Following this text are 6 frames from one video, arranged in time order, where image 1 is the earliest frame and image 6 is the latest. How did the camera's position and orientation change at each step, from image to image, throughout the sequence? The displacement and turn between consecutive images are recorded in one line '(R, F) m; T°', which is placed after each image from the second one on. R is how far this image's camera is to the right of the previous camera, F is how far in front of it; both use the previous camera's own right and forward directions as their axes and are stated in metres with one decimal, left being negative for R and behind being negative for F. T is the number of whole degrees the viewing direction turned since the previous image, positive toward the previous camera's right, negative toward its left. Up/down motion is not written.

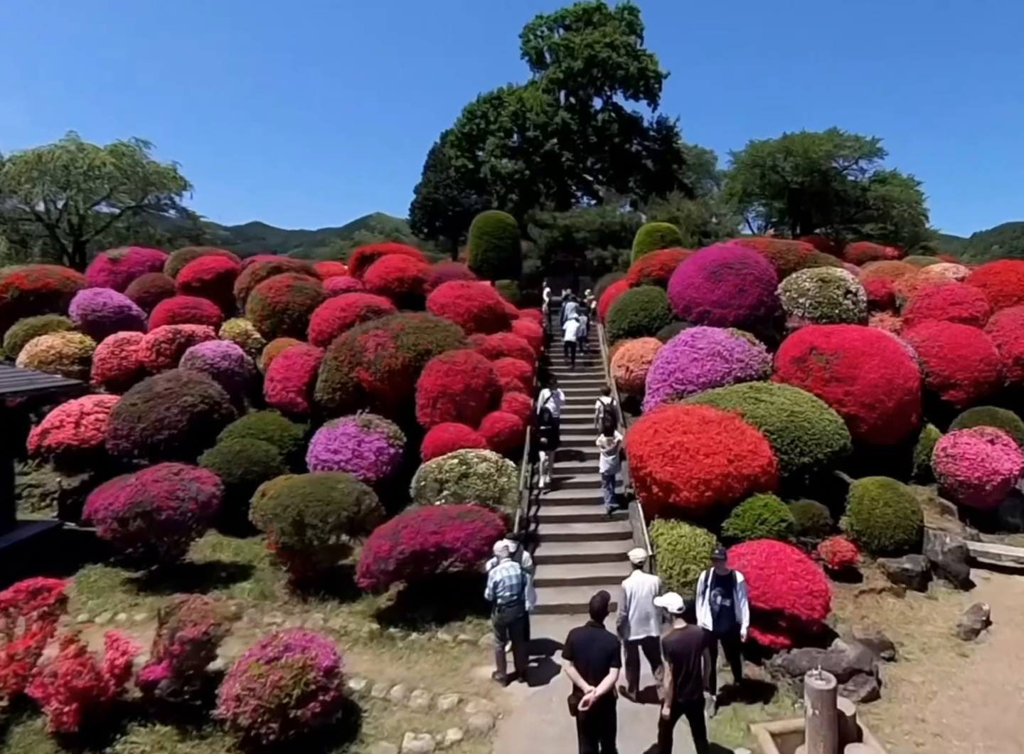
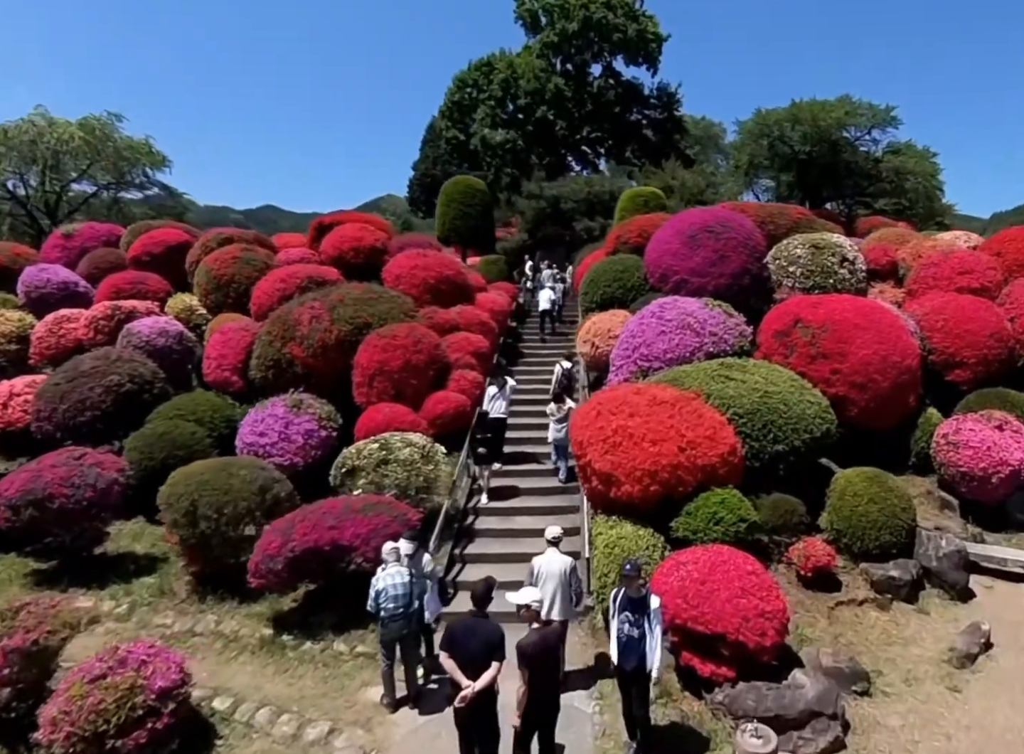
(+1.0, +1.3) m; -1°
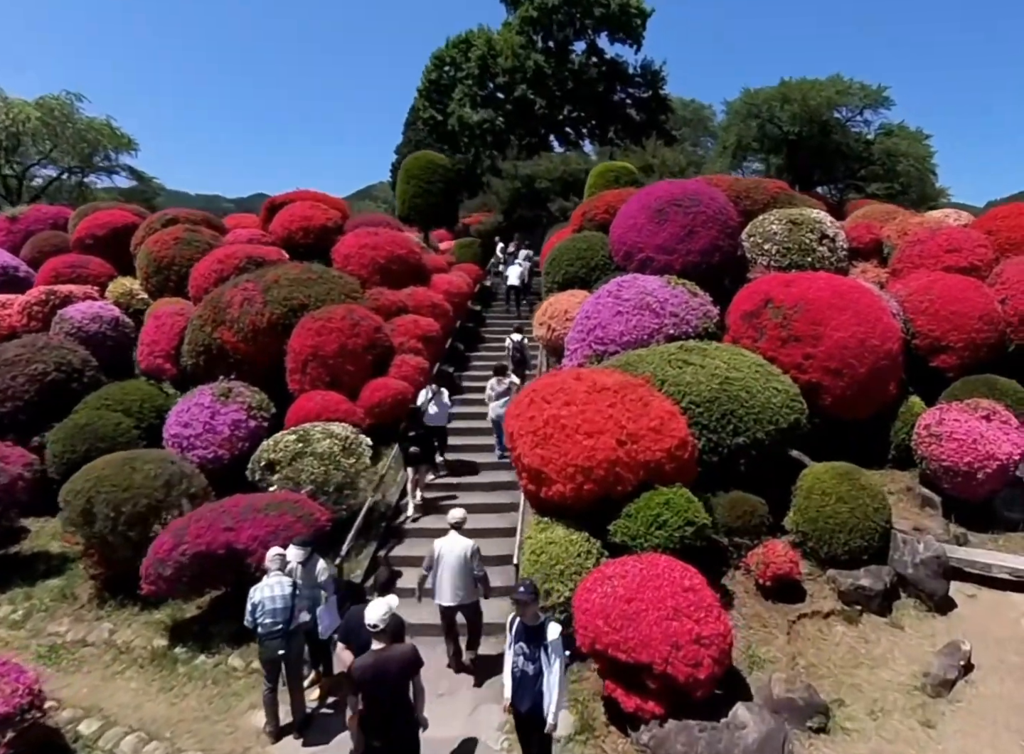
(+0.7, +0.9) m; 0°
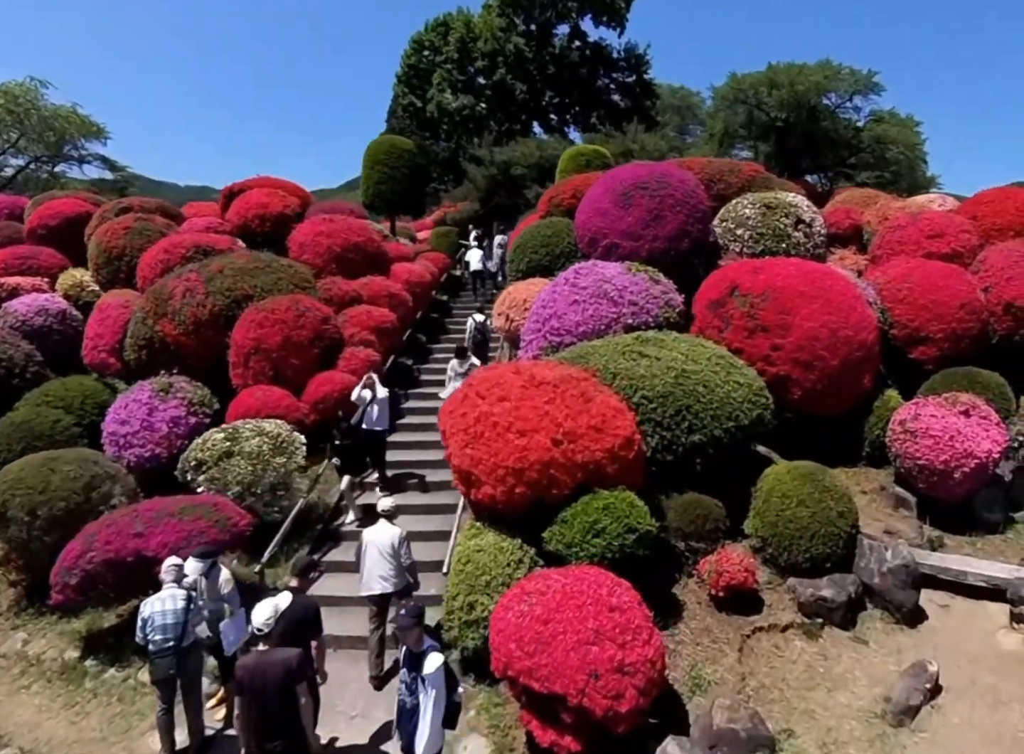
(+0.6, +0.5) m; 0°
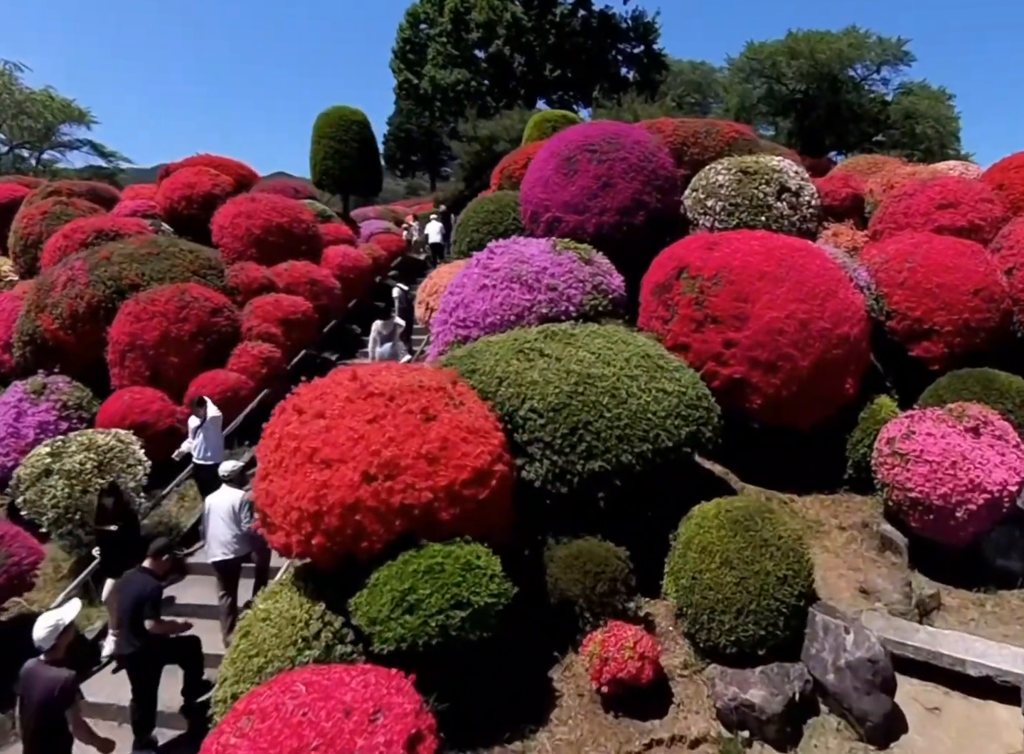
(+1.4, +1.5) m; -3°
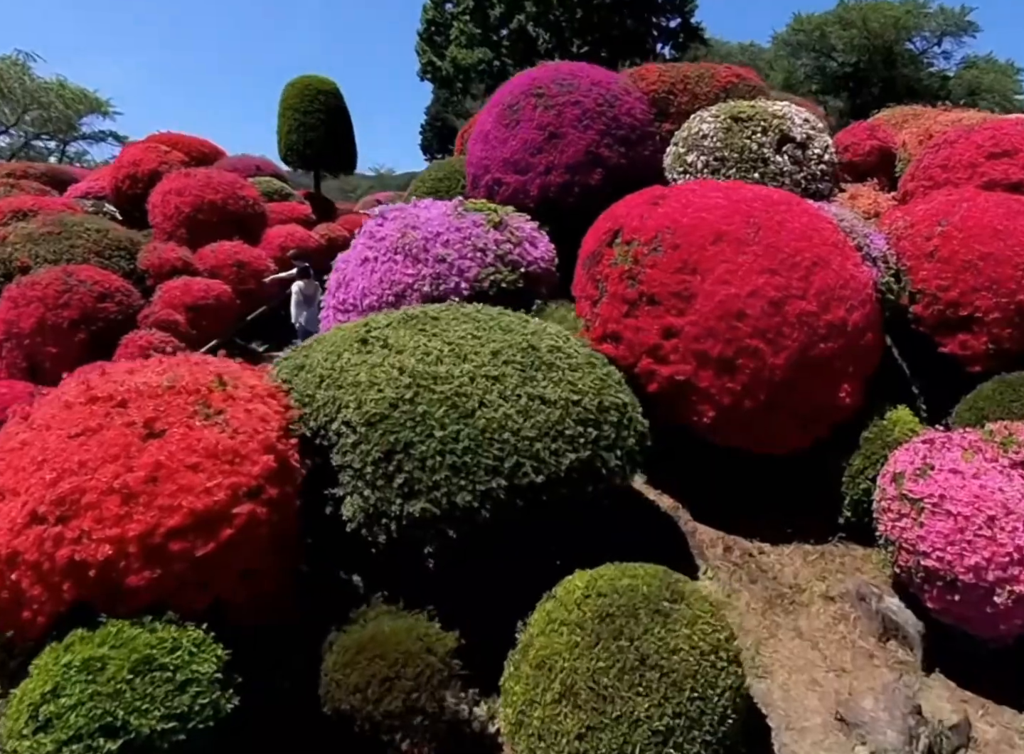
(+1.3, +1.6) m; -5°
